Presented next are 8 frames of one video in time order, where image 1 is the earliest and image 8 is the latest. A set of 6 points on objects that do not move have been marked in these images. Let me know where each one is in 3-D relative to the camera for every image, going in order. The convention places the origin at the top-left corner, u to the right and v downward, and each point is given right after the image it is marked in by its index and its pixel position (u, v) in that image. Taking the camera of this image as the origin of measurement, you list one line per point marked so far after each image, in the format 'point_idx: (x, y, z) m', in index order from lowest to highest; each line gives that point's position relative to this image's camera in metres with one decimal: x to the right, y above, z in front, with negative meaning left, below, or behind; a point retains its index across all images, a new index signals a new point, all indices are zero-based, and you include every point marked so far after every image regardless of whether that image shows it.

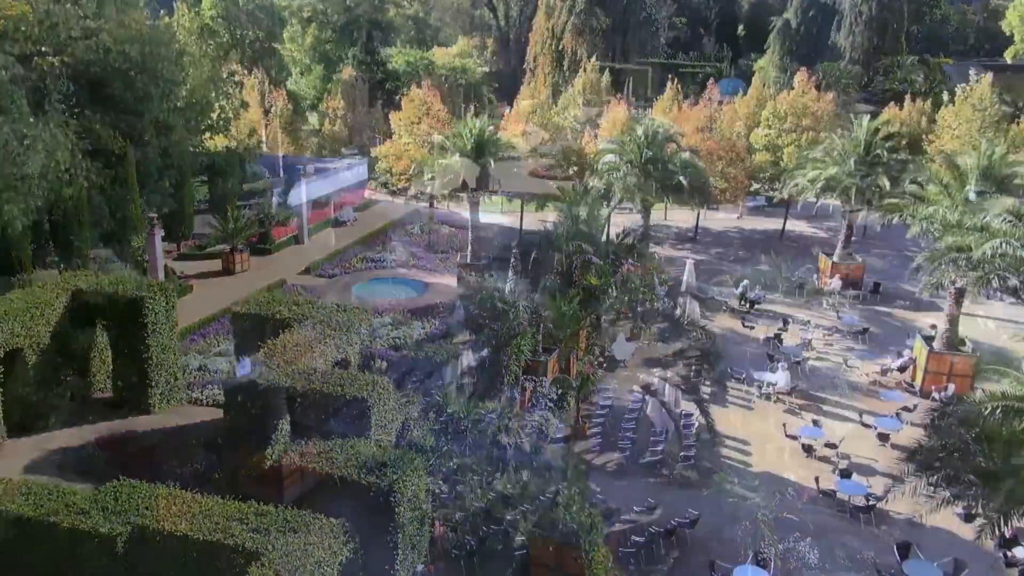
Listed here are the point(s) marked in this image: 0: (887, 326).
0: (+9.6, -1.0, +20.2) m
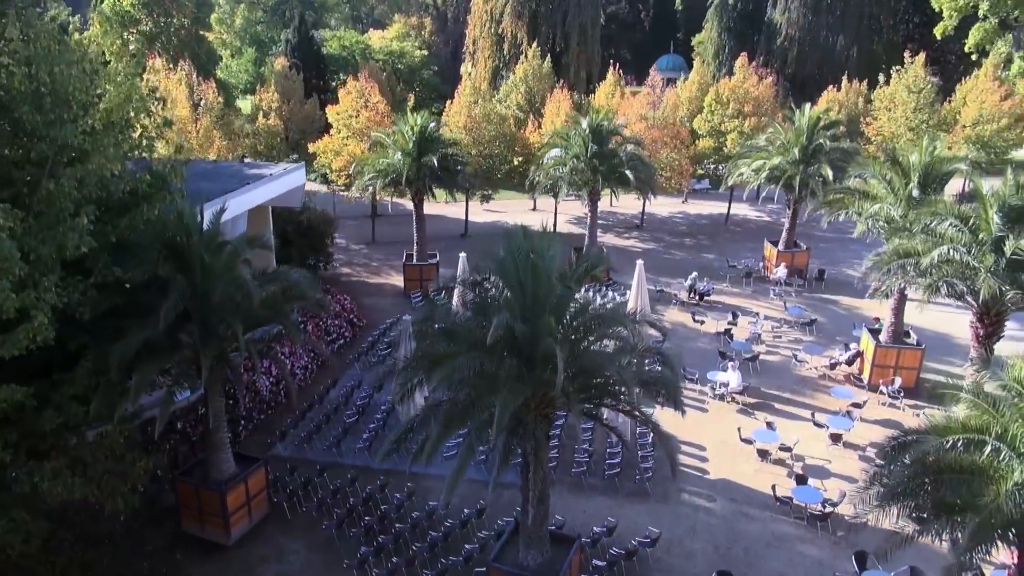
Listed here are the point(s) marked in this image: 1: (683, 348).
0: (+8.3, -0.7, +20.4) m
1: (+4.0, -1.4, +18.4) m
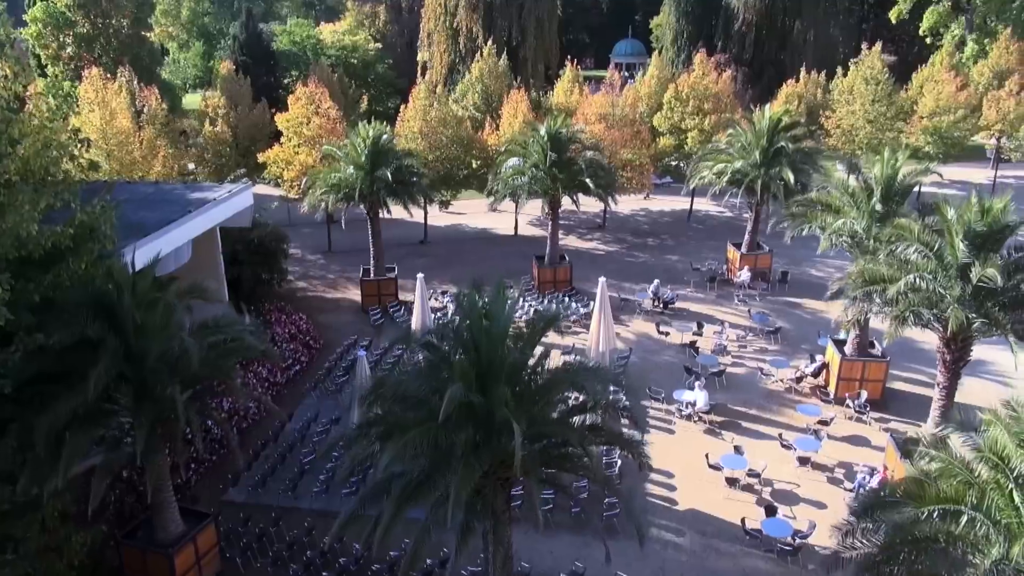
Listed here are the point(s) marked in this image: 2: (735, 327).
0: (+7.3, -0.8, +20.2) m
1: (+3.1, -1.7, +18.1) m
2: (+5.6, -1.0, +19.9) m
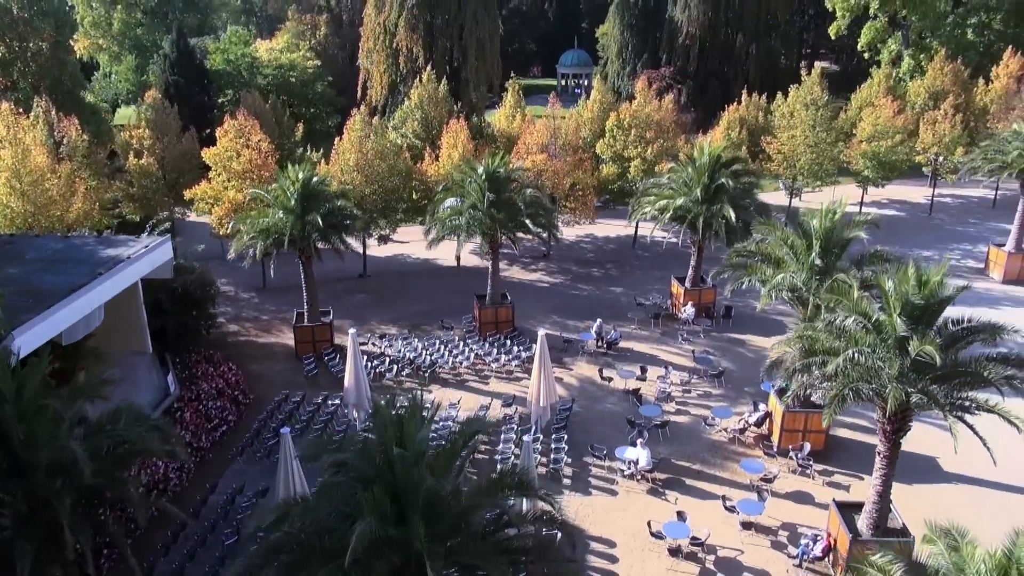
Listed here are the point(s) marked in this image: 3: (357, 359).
0: (+5.8, -1.8, +20.0) m
1: (+1.8, -2.8, +17.6) m
2: (+4.1, -2.0, +19.6) m
3: (-3.3, -1.5, +16.7) m
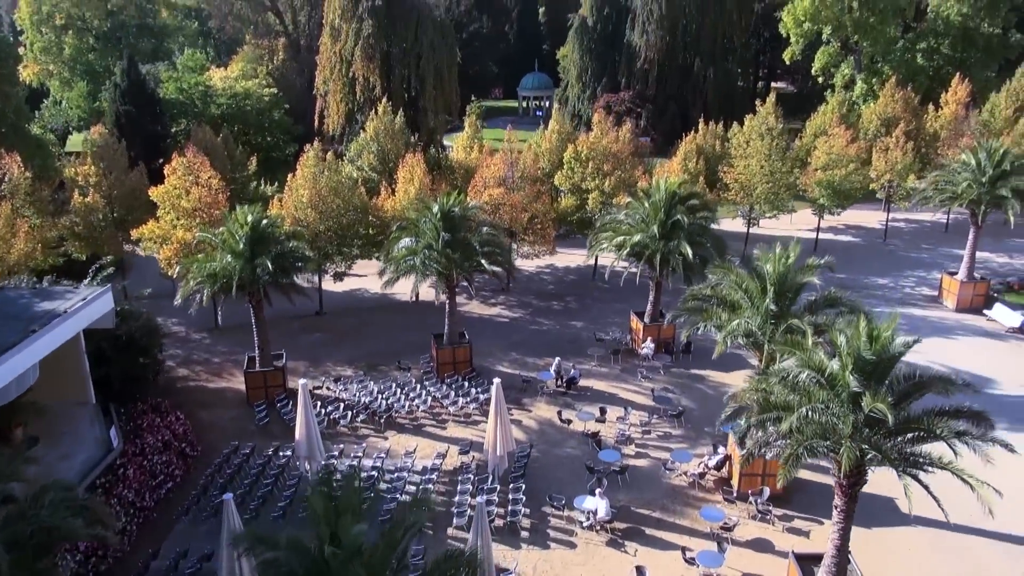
0: (+4.7, -2.8, +19.9) m
1: (+0.8, -3.8, +17.3) m
2: (+3.1, -3.0, +19.4) m
3: (-4.2, -2.5, +16.2) m
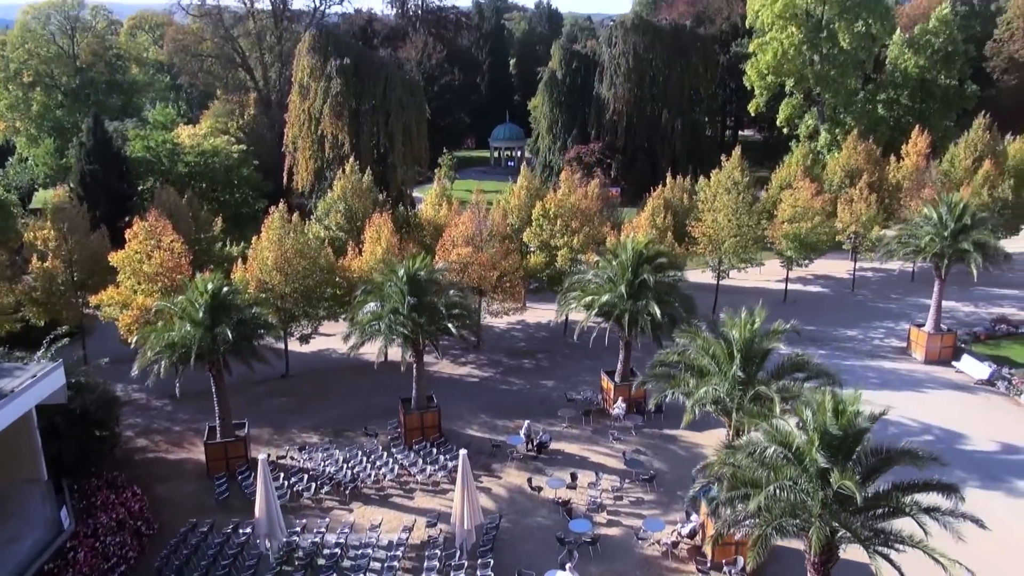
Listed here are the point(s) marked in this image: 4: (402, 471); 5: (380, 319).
0: (+4.0, -4.3, +19.6) m
1: (+0.2, -5.2, +16.8) m
2: (+2.4, -4.5, +19.0) m
3: (-4.8, -3.9, +15.7) m
4: (-2.7, -4.5, +19.3) m
5: (-3.3, -0.8, +19.6) m
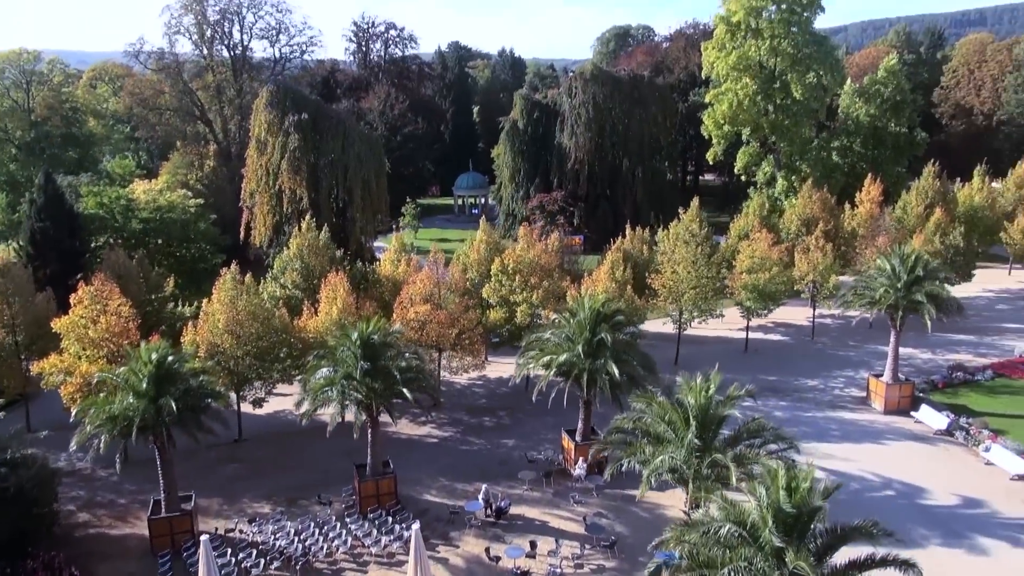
0: (+3.0, -5.7, +19.2) m
1: (-0.7, -6.5, +16.3) m
2: (+1.4, -5.9, +18.5) m
3: (-5.7, -5.3, +15.0) m
4: (-3.7, -6.0, +18.6) m
5: (-4.3, -2.3, +19.2) m
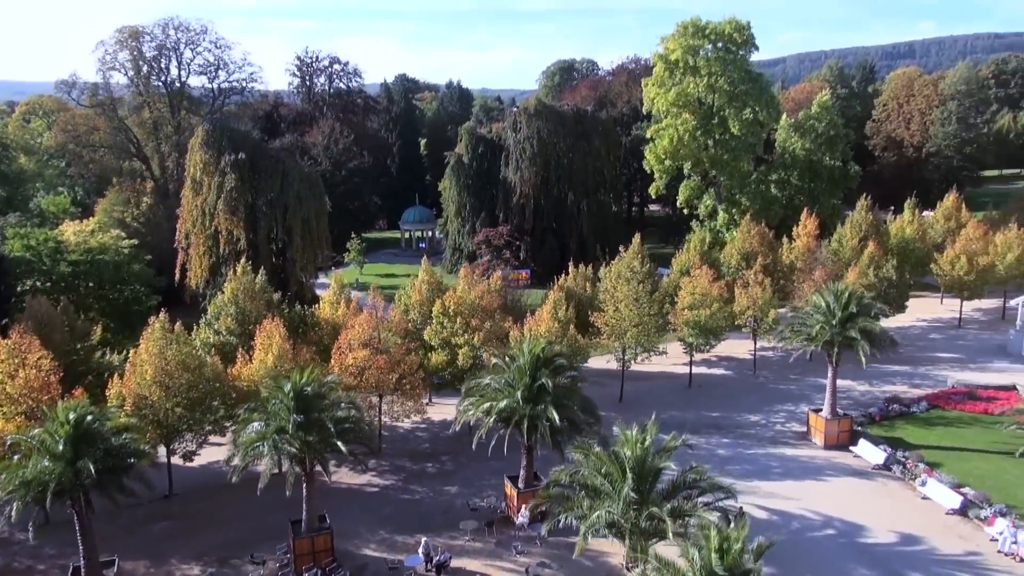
0: (+1.6, -6.8, +18.9) m
1: (-1.9, -7.6, +15.7) m
2: (0.0, -7.0, +18.1) m
3: (-6.8, -6.4, +14.1) m
4: (-5.0, -7.2, +17.9) m
5: (-5.8, -3.5, +18.5) m
